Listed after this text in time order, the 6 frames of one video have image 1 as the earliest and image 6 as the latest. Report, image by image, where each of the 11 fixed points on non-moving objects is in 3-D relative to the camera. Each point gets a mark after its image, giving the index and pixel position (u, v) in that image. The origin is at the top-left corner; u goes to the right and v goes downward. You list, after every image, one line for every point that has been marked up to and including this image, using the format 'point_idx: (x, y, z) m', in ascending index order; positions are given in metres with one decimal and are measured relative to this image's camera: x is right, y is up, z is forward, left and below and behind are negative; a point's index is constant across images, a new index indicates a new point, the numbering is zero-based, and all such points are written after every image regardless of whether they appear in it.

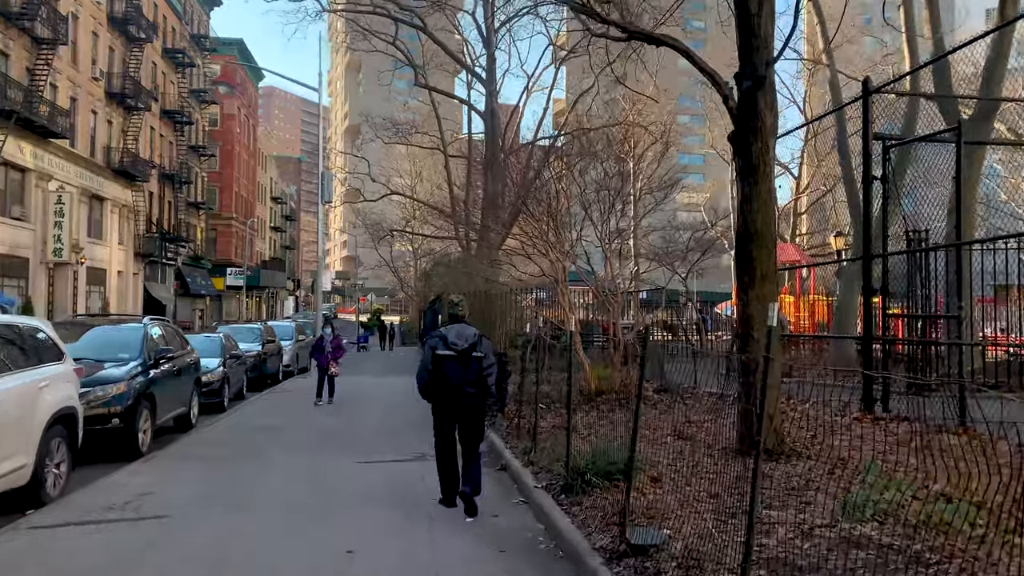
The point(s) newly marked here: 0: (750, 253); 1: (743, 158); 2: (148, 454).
0: (+1.5, +0.2, +6.8) m
1: (+1.5, +0.9, +6.9) m
2: (-3.0, -1.4, +9.1) m
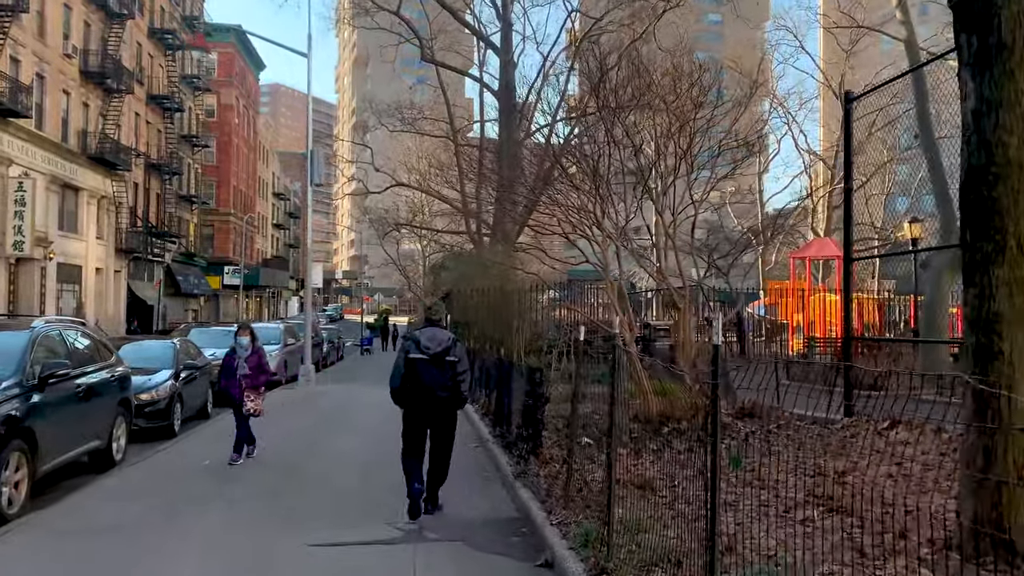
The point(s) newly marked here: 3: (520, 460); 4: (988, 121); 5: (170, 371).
0: (+1.7, +0.3, +4.0) m
1: (+1.7, +0.9, +4.0) m
2: (-2.8, -1.3, +6.3) m
3: (+0.1, -1.2, +7.6) m
4: (+1.8, +0.6, +4.0) m
5: (-3.4, -0.8, +10.9) m
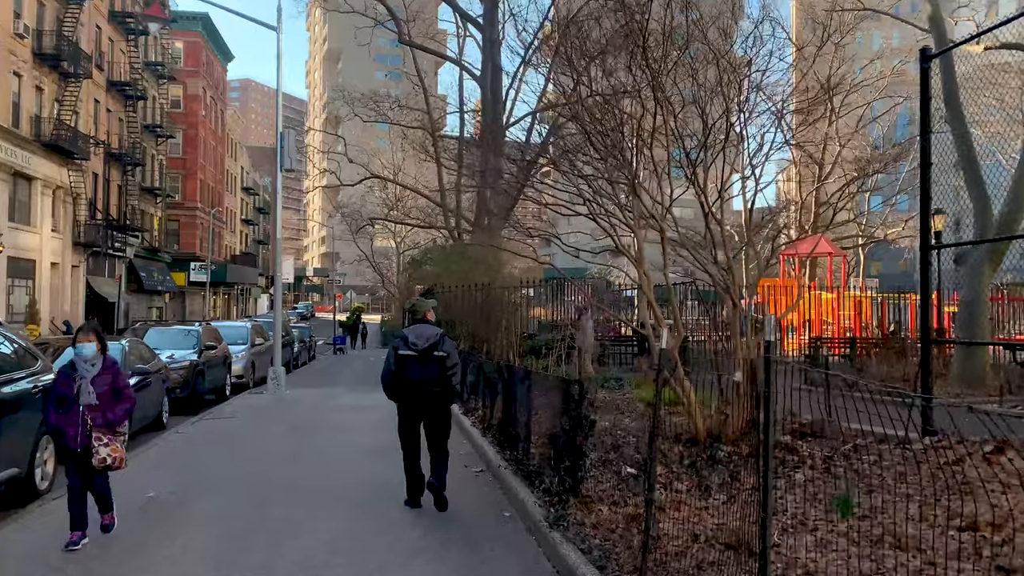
0: (+1.9, +0.4, +2.5) m
1: (+1.9, +1.0, +2.6) m
2: (-2.7, -1.3, +4.7) m
3: (+0.2, -1.2, +6.1) m
4: (+2.0, +0.7, +2.5) m
5: (-3.4, -0.8, +9.3) m
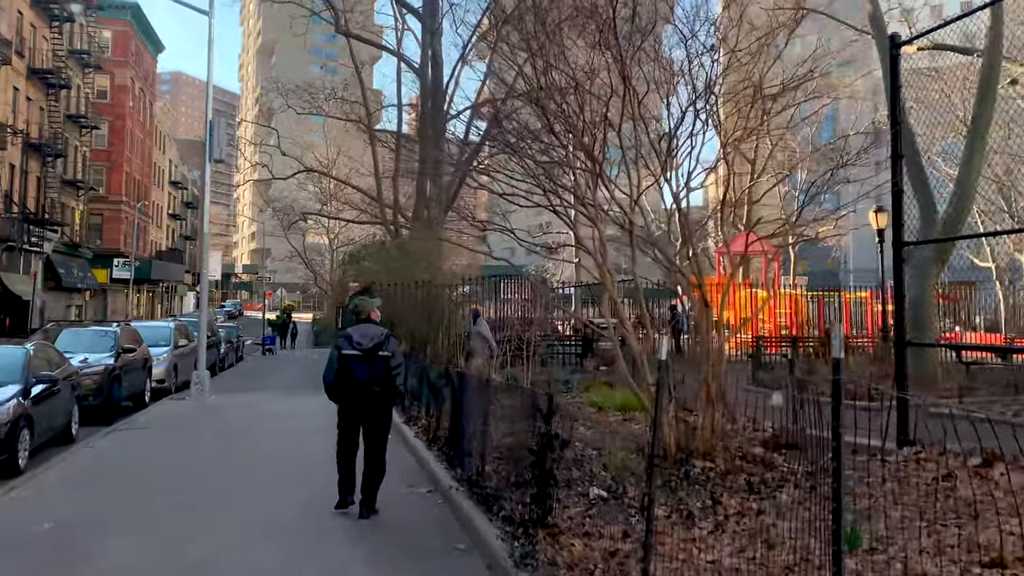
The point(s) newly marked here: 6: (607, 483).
0: (+1.9, +0.4, +2.0) m
1: (+1.9, +1.0, +2.0) m
2: (-2.8, -1.3, +3.9) m
3: (0.0, -1.2, +5.5) m
4: (+1.9, +0.6, +2.0) m
5: (-3.8, -0.8, +8.5) m
6: (+0.5, -1.0, +5.7) m
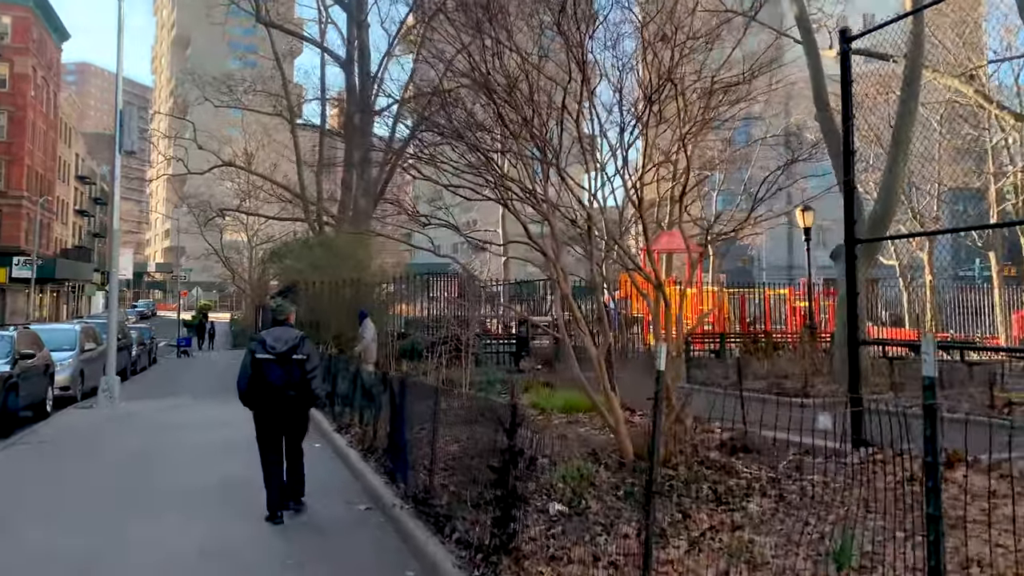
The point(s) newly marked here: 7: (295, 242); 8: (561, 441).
0: (+1.9, +0.4, +1.7) m
1: (+1.9, +1.0, +1.8) m
2: (-2.9, -1.3, +3.3) m
3: (-0.3, -1.2, +5.1) m
4: (+1.9, +0.7, +1.7) m
5: (-4.2, -0.8, +7.8) m
6: (+0.3, -1.0, +5.3) m
7: (-3.8, +0.8, +19.5) m
8: (+0.3, -1.0, +6.9) m
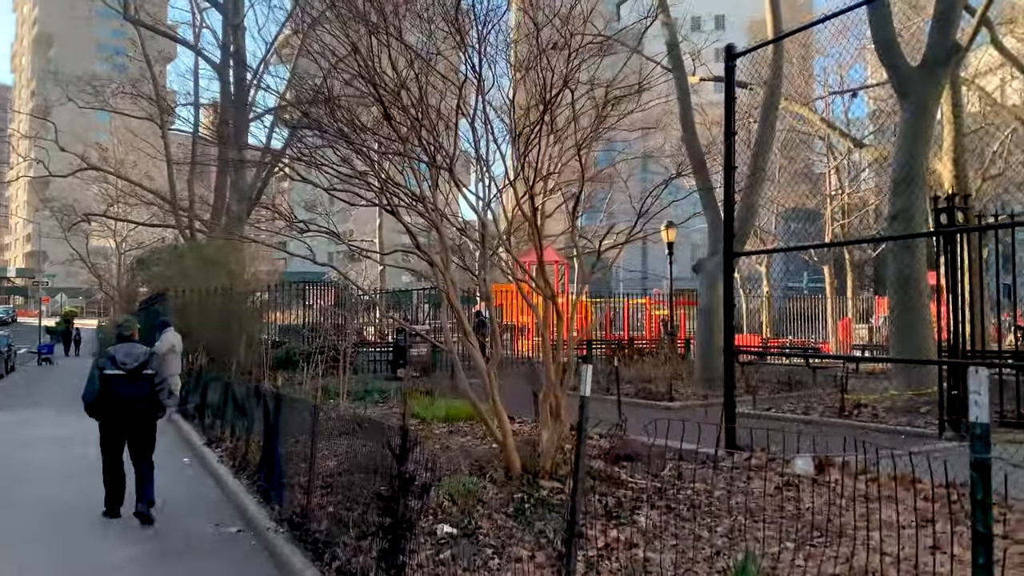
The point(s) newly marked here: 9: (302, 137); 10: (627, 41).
0: (+1.8, +0.4, +1.7) m
1: (+1.8, +1.0, +1.7) m
2: (-3.2, -1.3, +2.7) m
3: (-0.8, -1.2, +4.8) m
4: (+1.8, +0.6, +1.7) m
5: (-5.0, -0.8, +7.0) m
6: (-0.3, -1.1, +5.1) m
7: (-5.8, +0.7, +18.8) m
8: (-0.4, -1.0, +6.7) m
9: (-1.3, +0.9, +6.6) m
10: (+0.8, +1.7, +7.6) m
